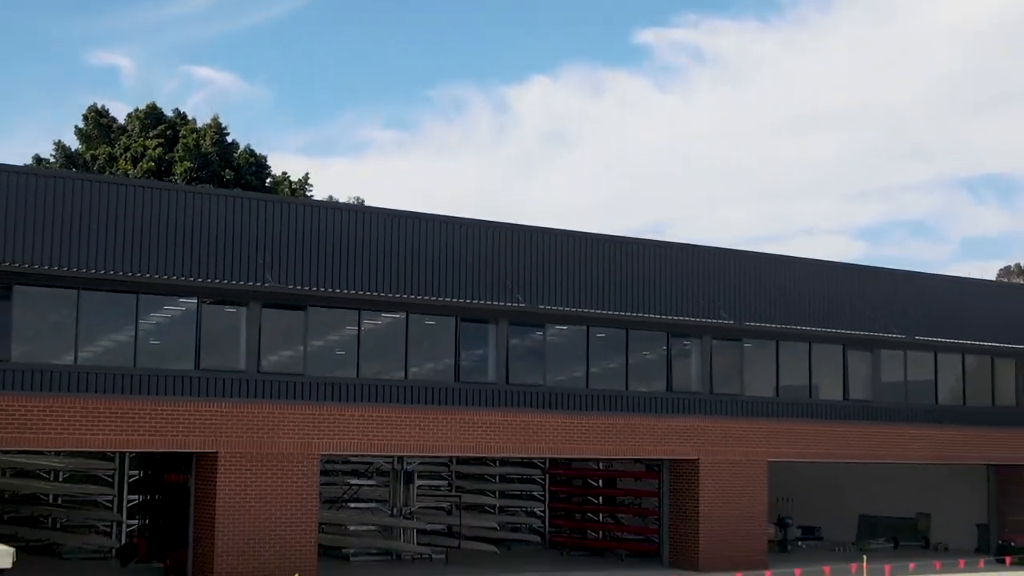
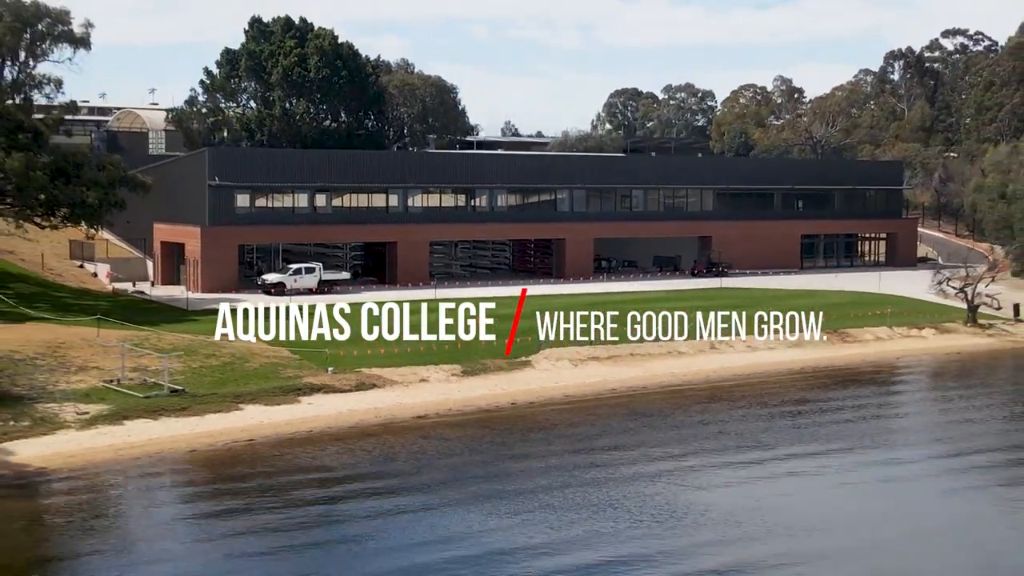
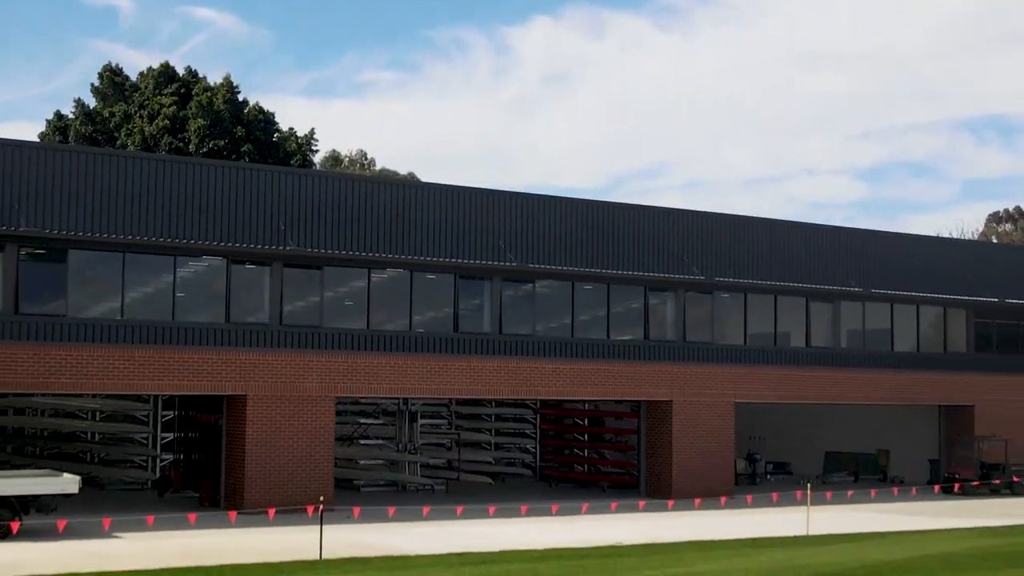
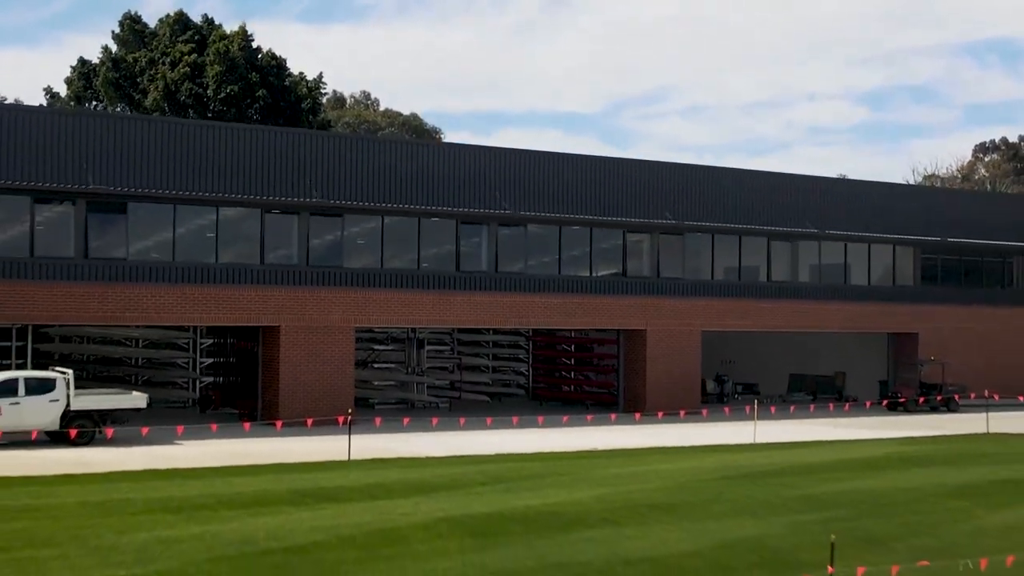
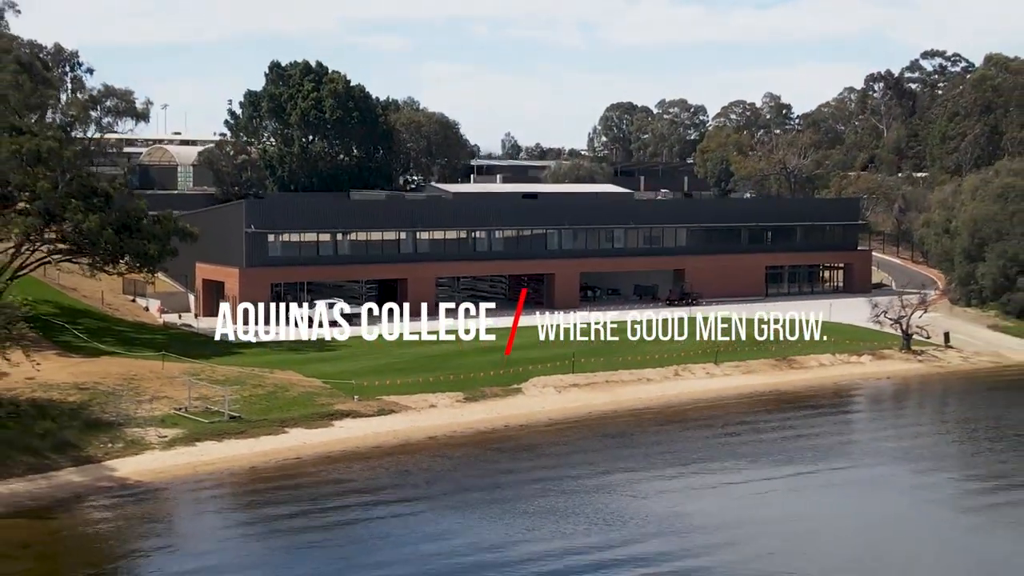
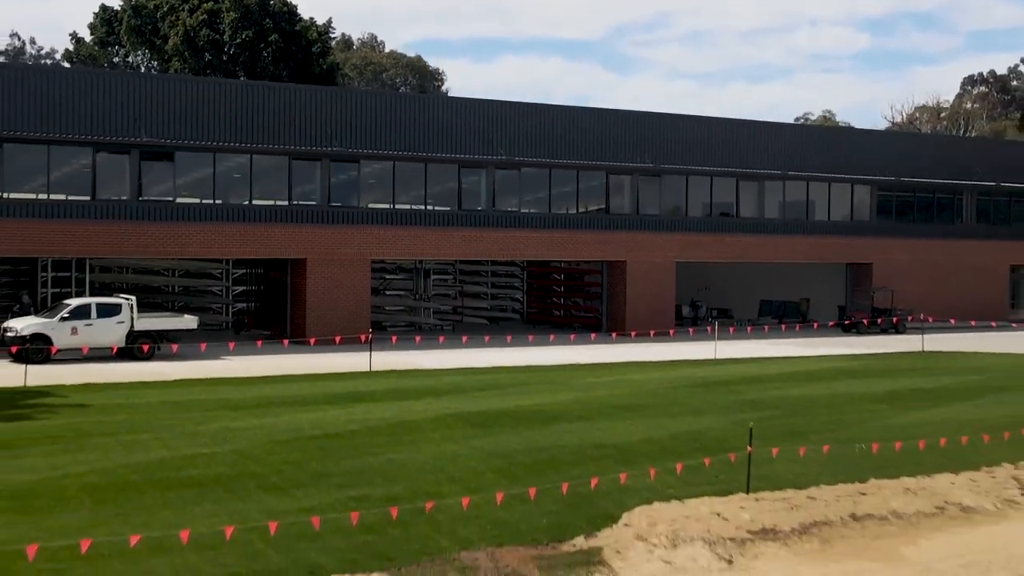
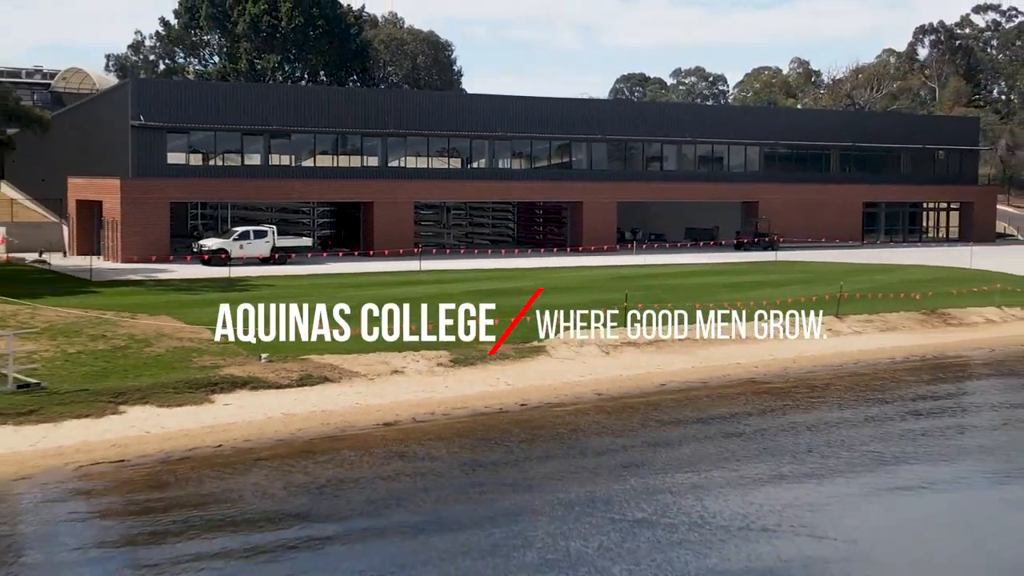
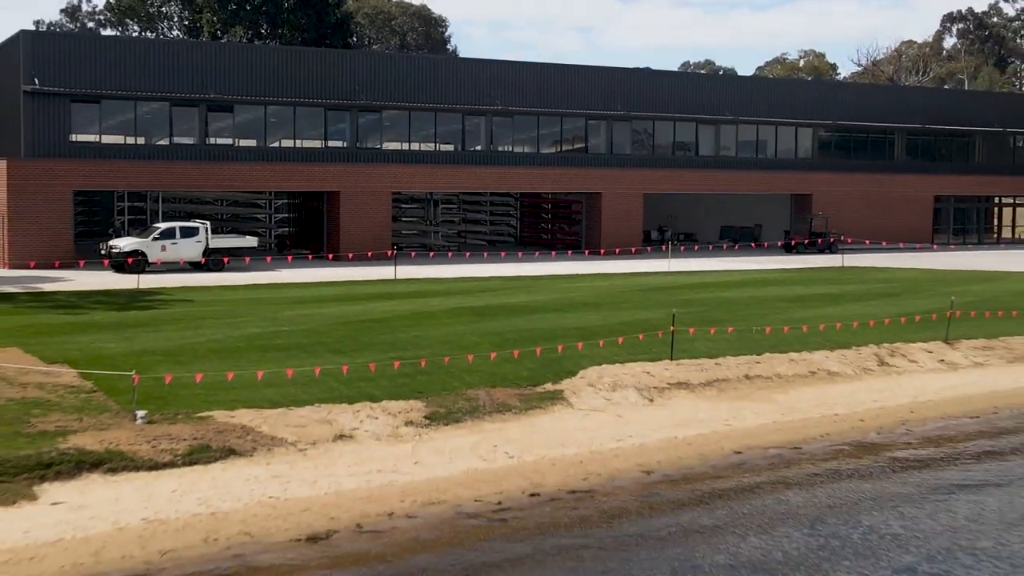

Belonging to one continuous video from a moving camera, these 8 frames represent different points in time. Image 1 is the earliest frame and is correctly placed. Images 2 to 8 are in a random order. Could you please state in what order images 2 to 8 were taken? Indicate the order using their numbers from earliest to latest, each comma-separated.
3, 4, 6, 8, 7, 2, 5
